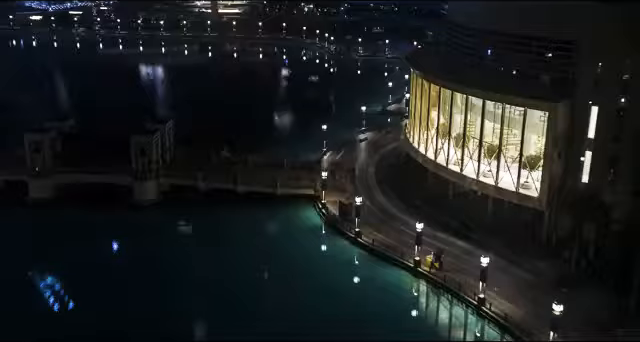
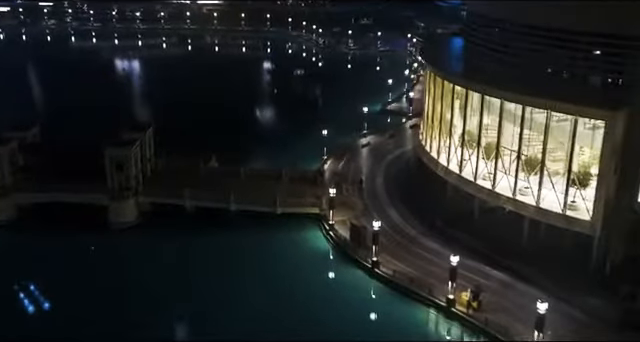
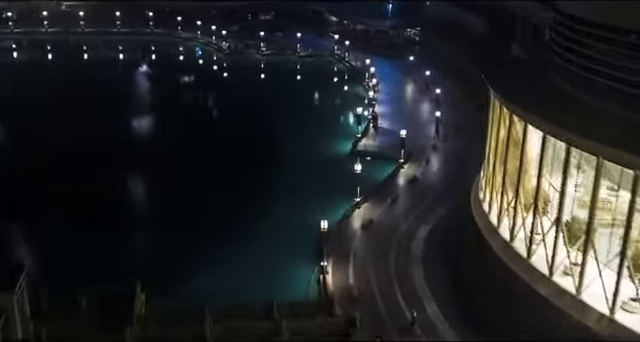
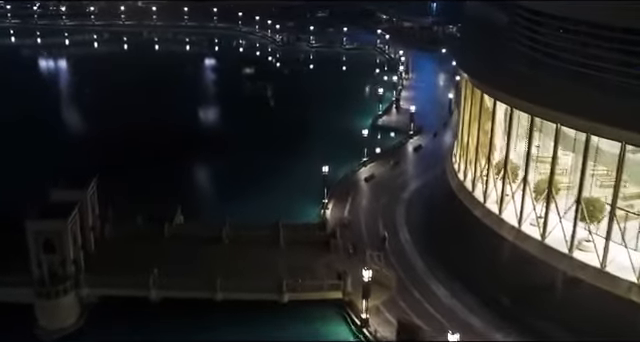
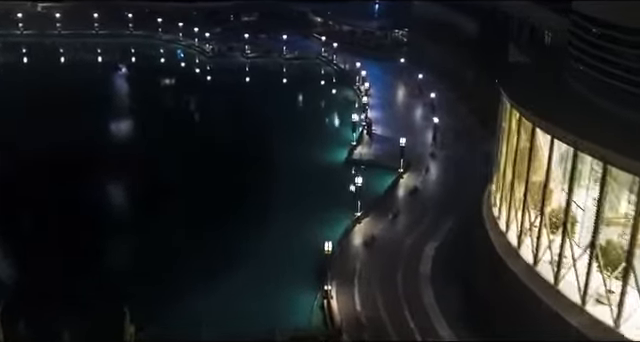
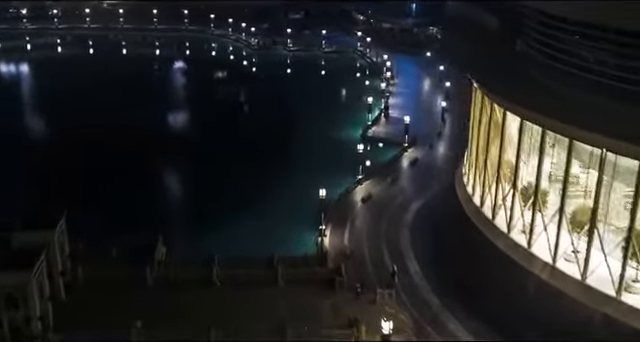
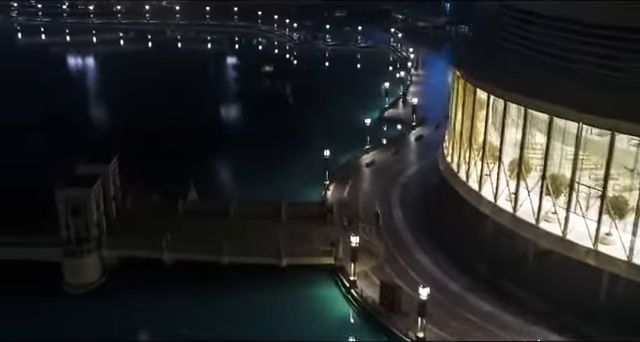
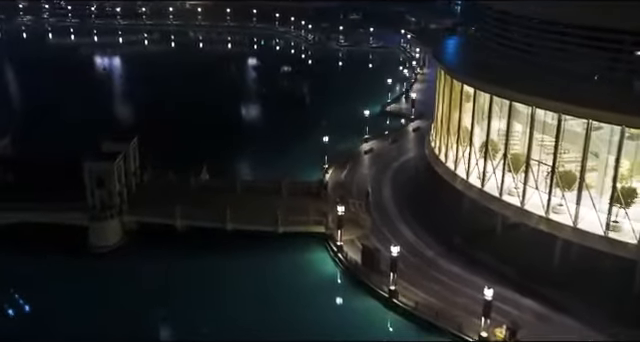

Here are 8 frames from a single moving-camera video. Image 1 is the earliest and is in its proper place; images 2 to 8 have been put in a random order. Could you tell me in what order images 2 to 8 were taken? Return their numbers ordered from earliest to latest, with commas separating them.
2, 8, 7, 4, 6, 3, 5
